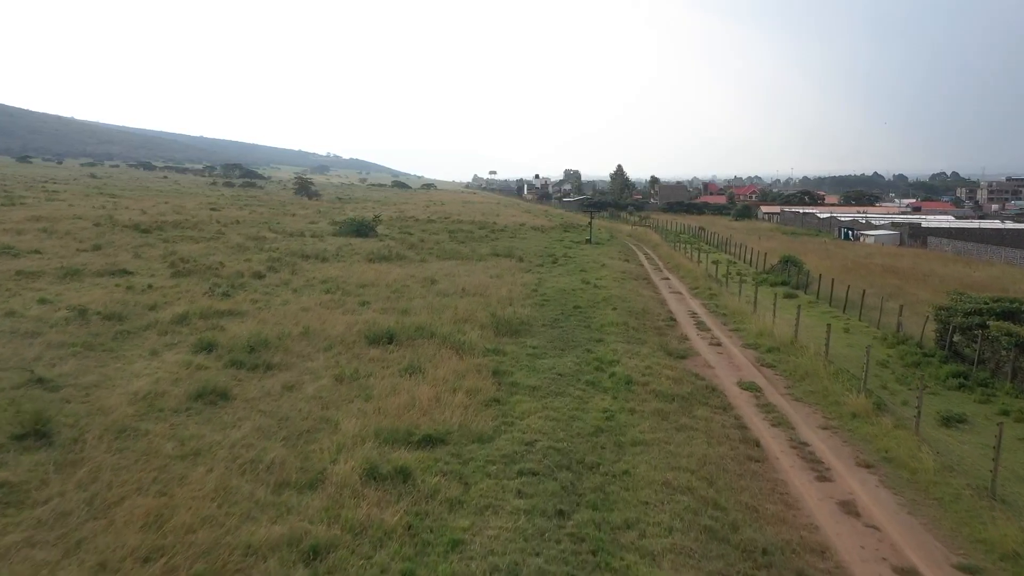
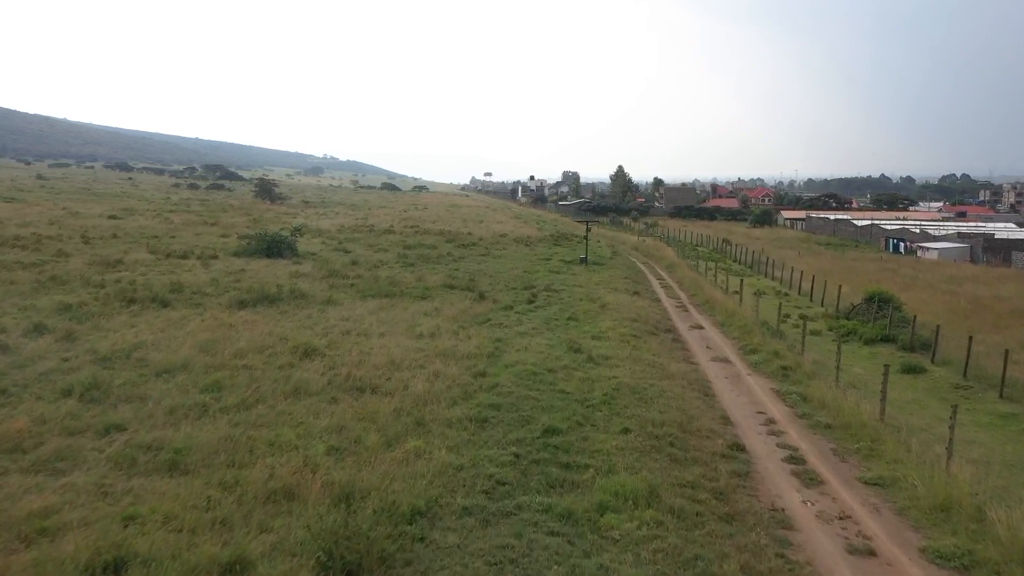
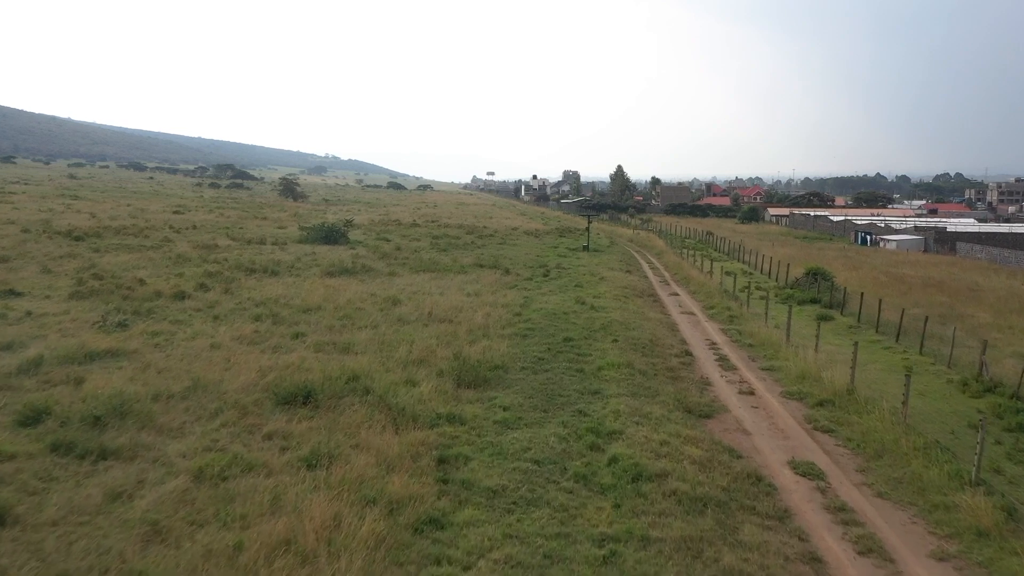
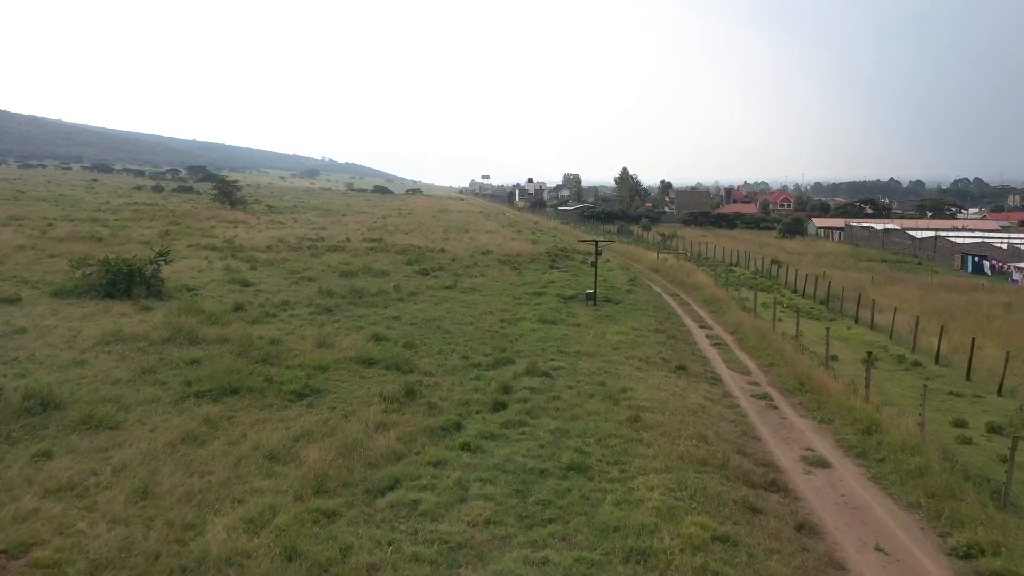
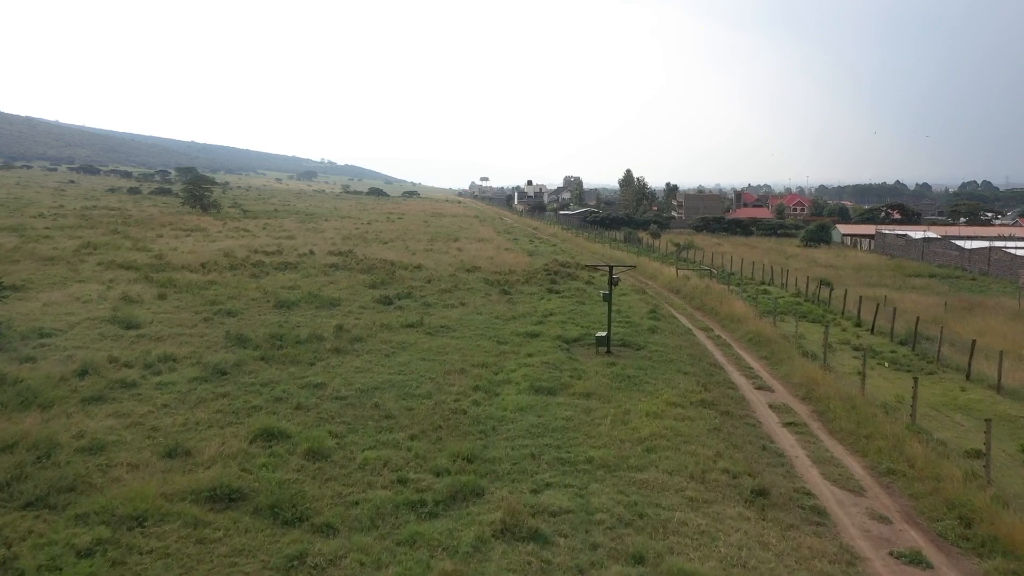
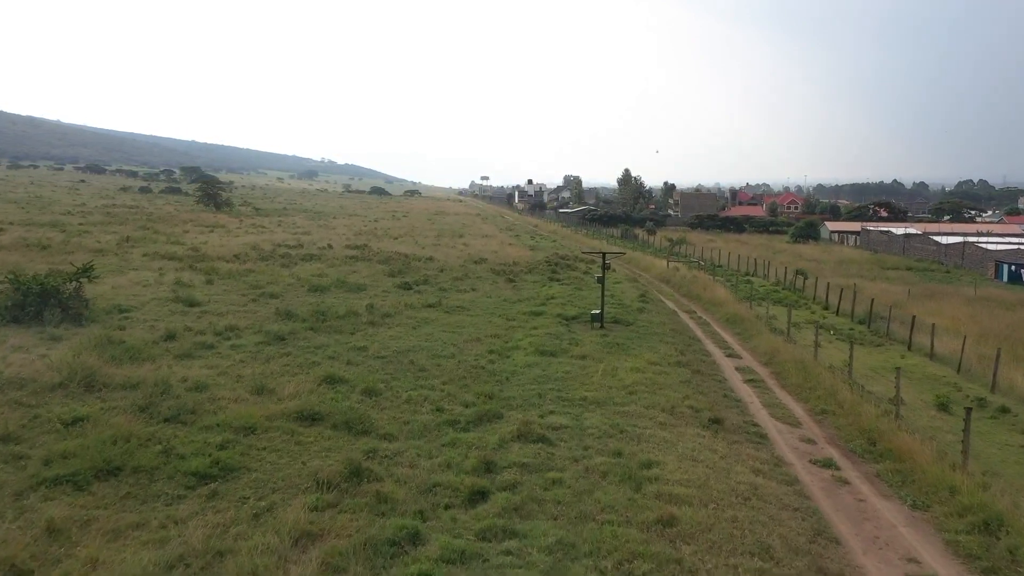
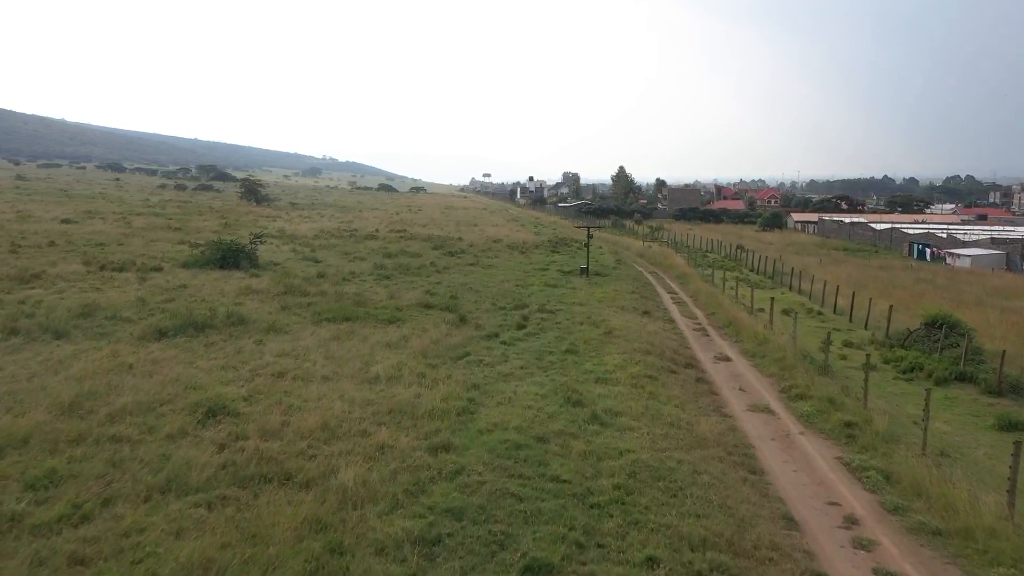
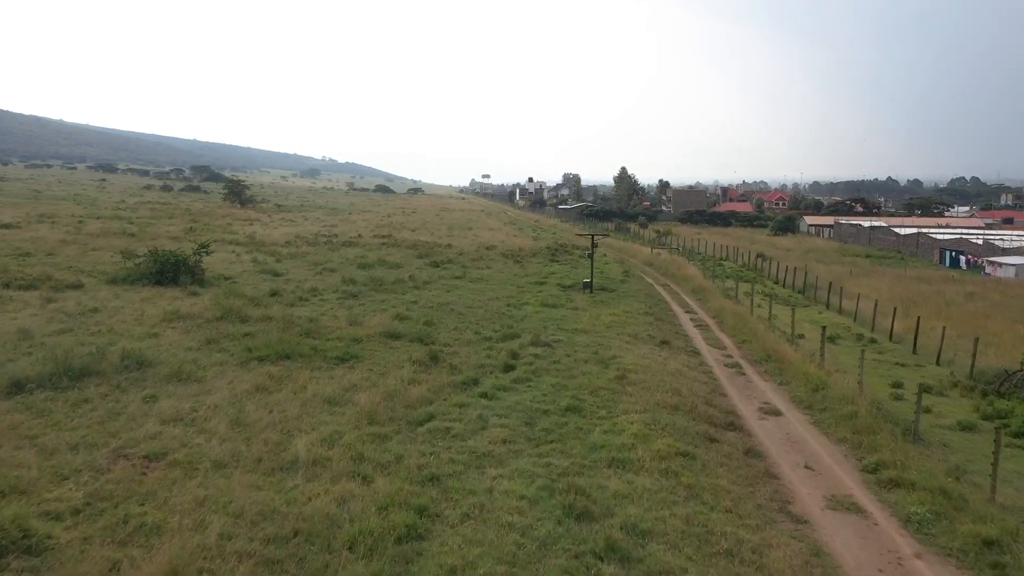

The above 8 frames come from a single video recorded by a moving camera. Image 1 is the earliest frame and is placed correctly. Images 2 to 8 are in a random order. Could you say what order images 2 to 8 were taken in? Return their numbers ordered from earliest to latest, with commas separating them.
3, 2, 7, 8, 4, 6, 5
